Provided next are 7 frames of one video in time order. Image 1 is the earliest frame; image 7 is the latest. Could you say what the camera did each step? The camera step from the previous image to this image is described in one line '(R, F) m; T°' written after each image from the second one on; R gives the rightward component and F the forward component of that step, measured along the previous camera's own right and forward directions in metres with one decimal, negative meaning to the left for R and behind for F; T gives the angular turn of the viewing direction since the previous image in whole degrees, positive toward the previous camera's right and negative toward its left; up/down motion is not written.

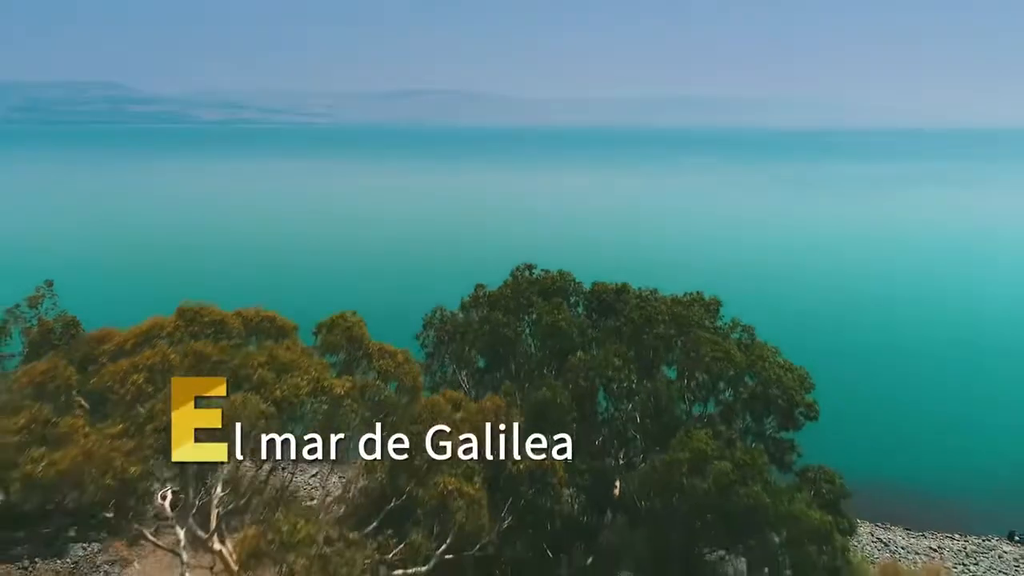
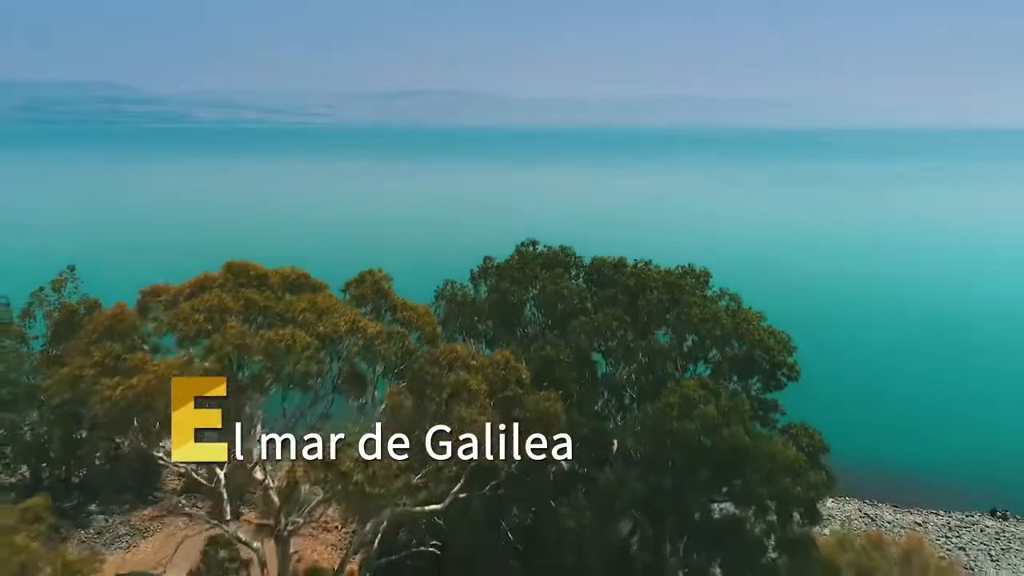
(-0.1, -2.0) m; 0°
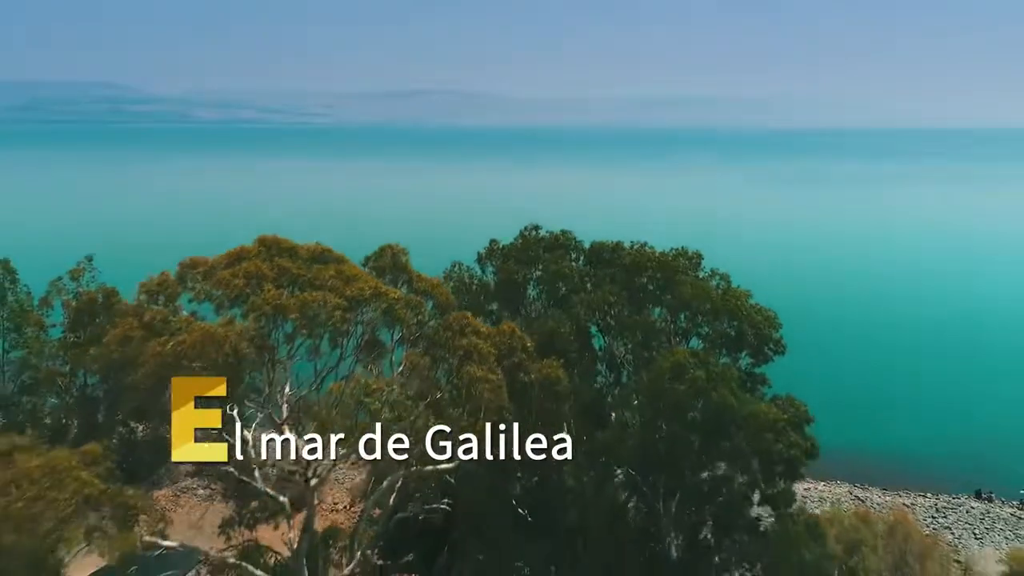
(0.0, +1.4) m; 0°
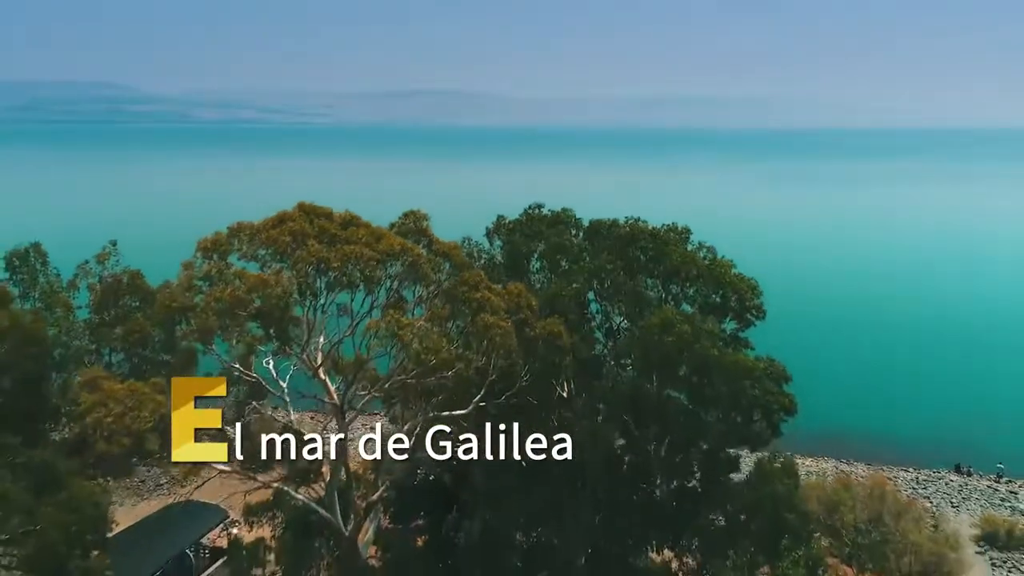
(0.0, -0.6) m; 0°
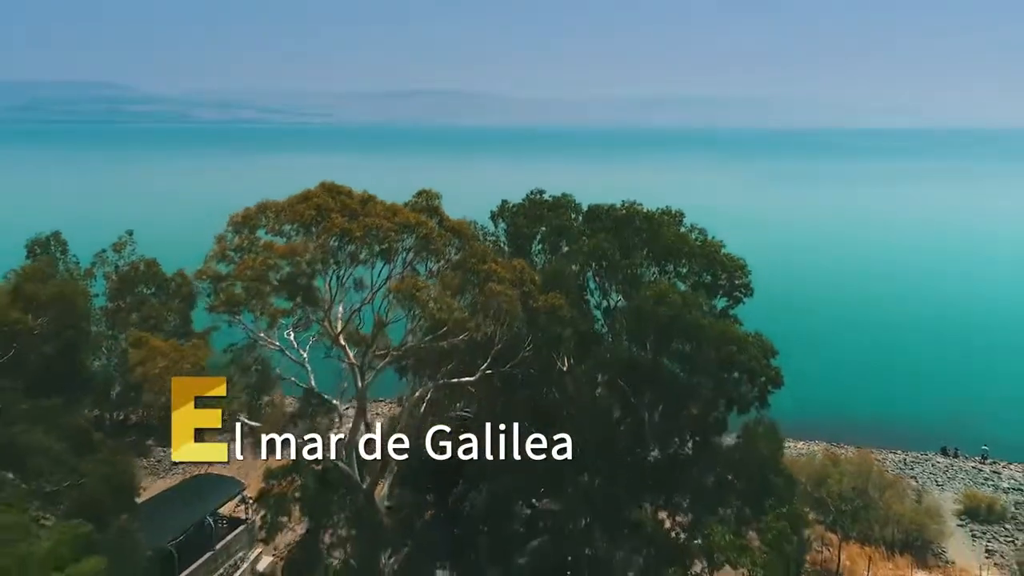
(+0.1, +0.9) m; 0°
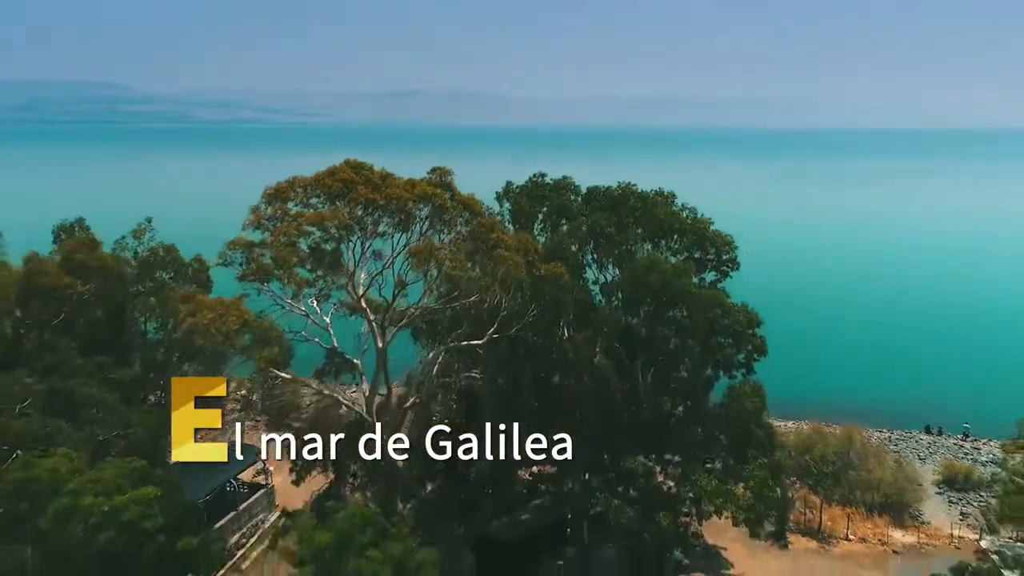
(0.0, -0.7) m; 0°
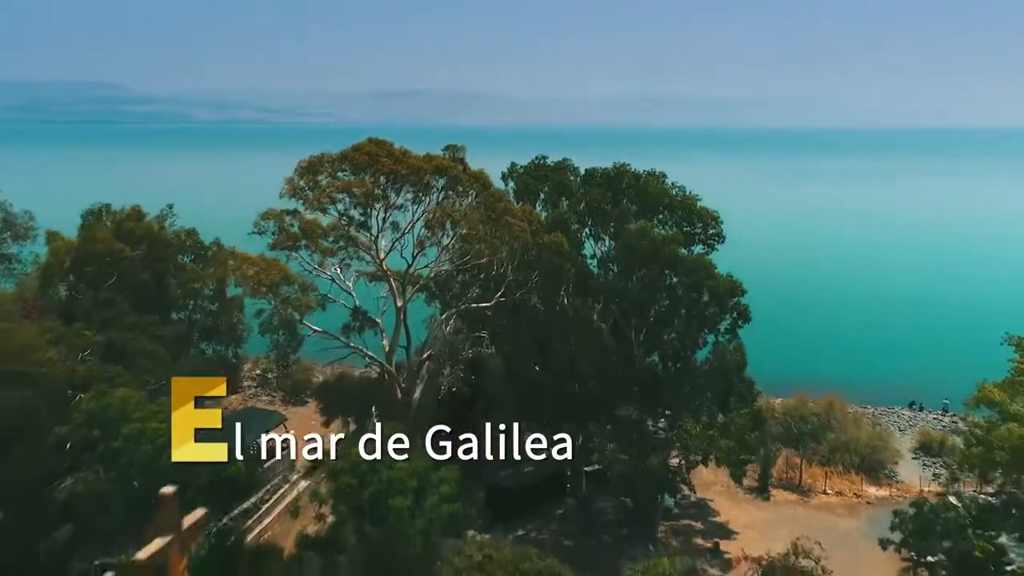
(0.0, -0.8) m; 0°
